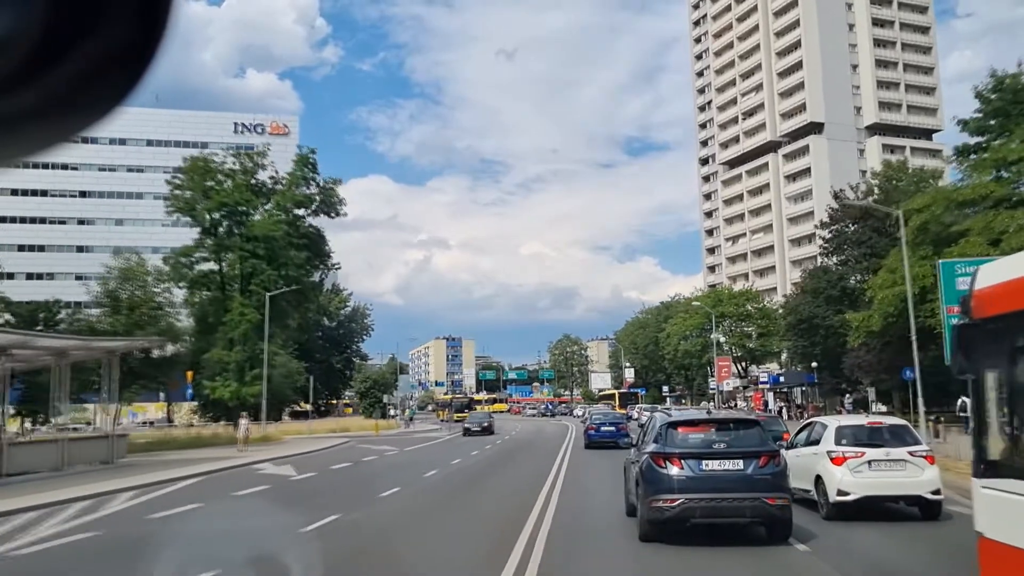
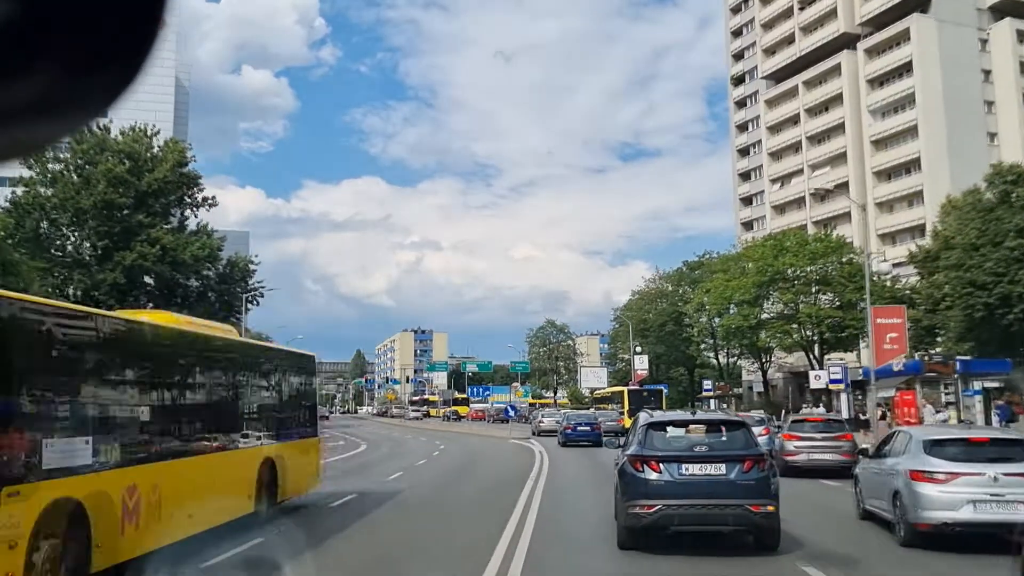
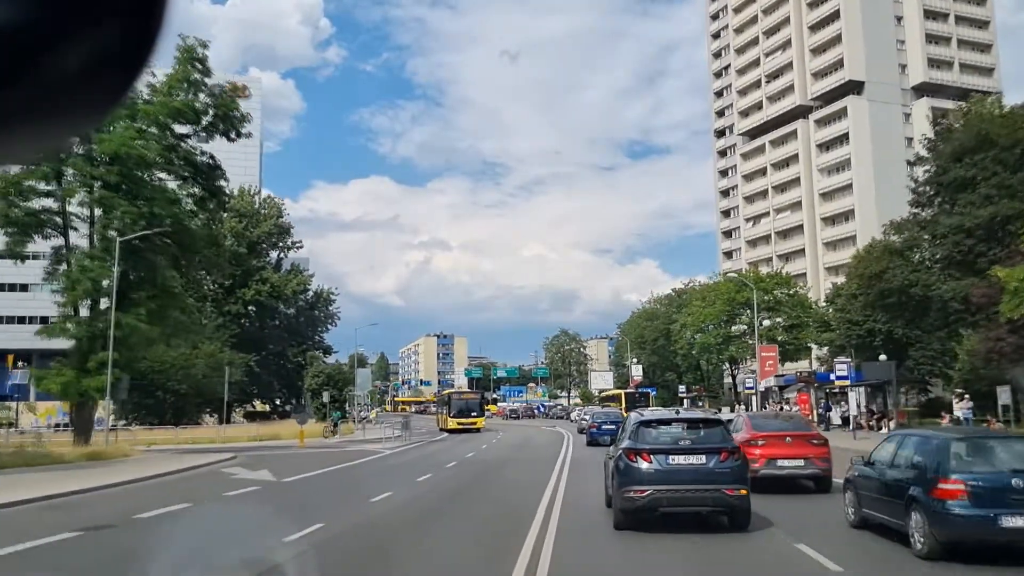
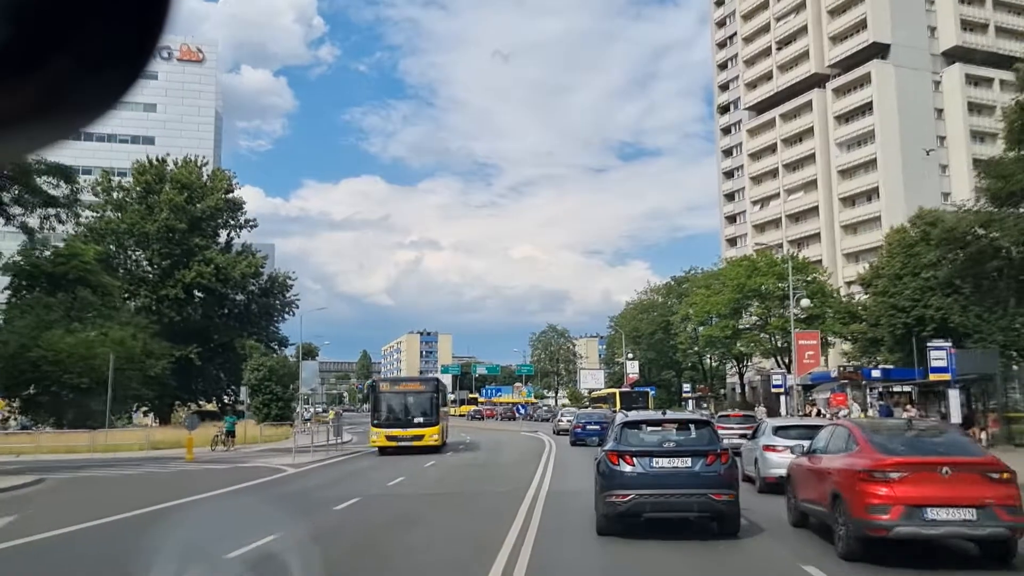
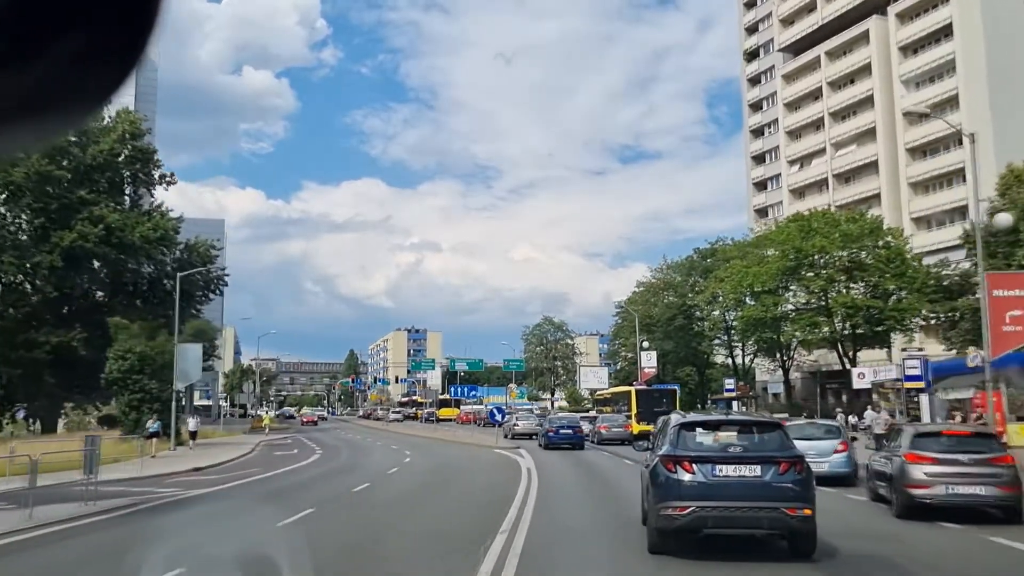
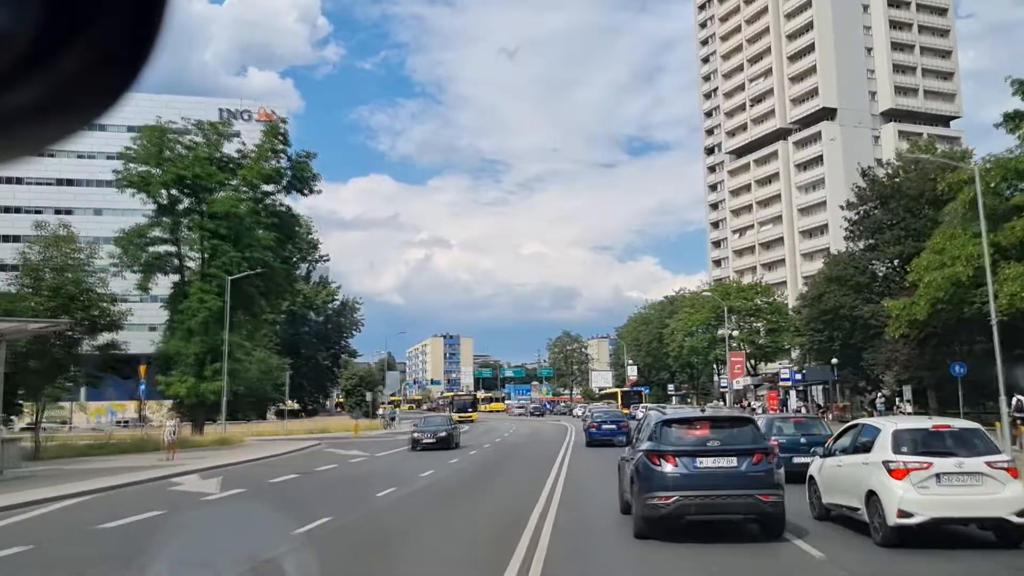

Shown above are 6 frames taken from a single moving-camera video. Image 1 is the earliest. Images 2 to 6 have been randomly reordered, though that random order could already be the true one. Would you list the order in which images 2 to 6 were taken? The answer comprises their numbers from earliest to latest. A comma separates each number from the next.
6, 3, 4, 2, 5
